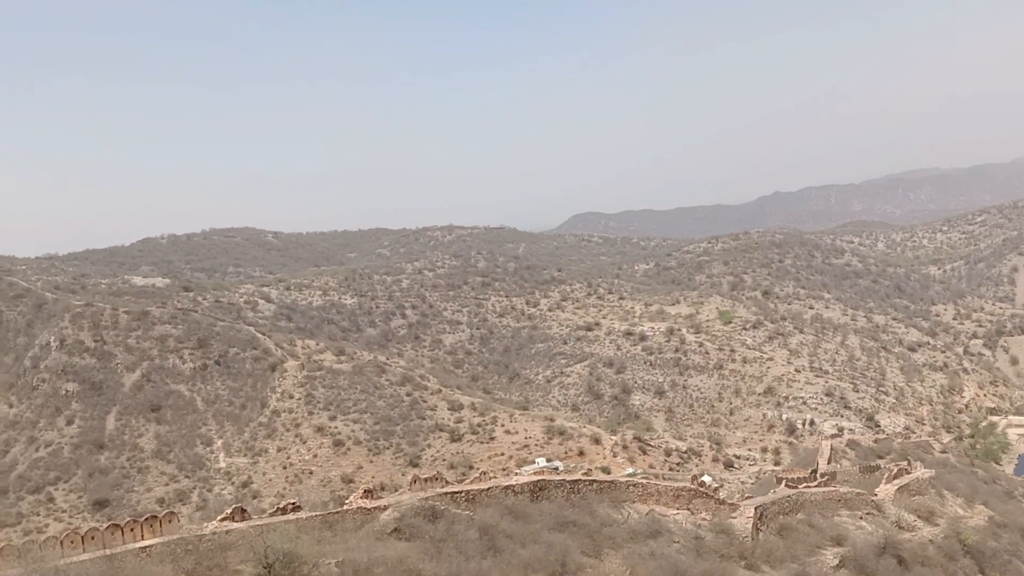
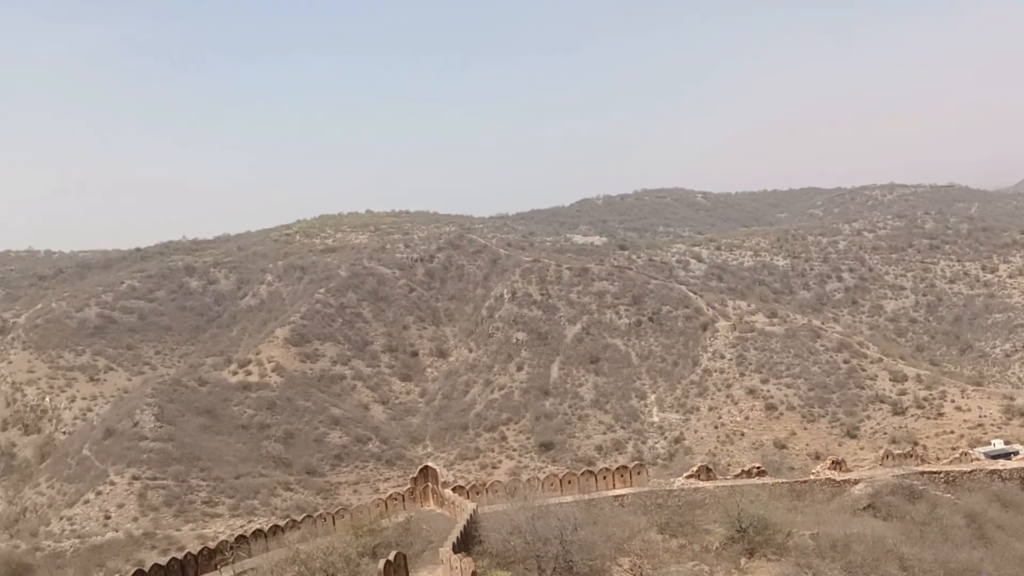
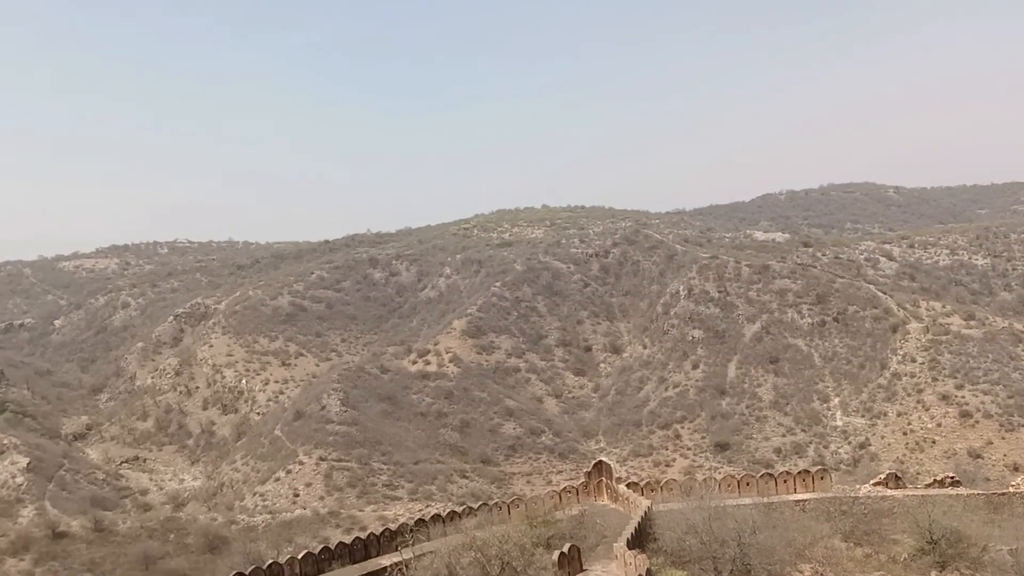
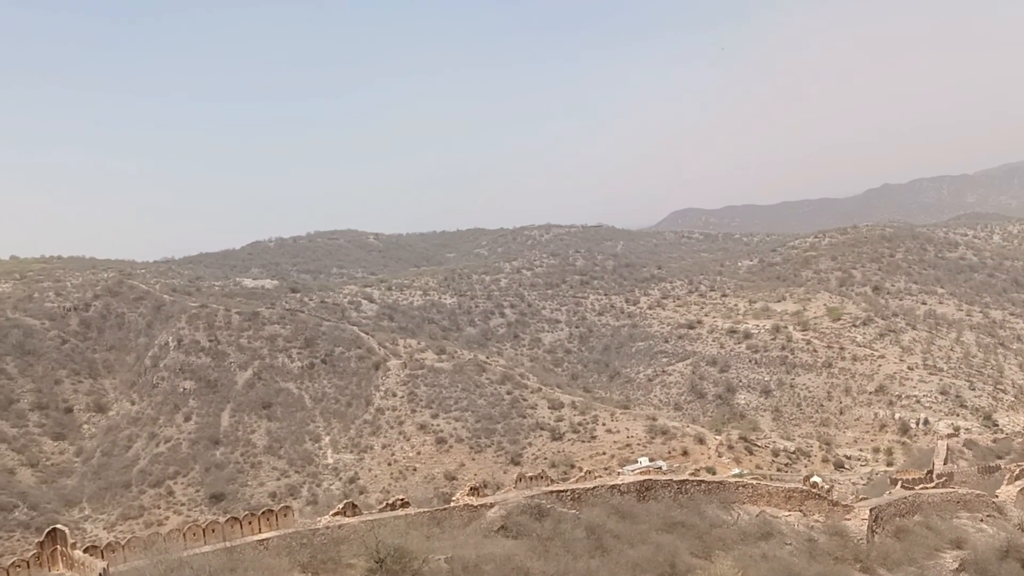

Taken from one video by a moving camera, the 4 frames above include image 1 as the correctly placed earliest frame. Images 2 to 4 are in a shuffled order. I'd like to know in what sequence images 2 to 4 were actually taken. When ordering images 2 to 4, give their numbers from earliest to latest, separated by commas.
4, 2, 3
